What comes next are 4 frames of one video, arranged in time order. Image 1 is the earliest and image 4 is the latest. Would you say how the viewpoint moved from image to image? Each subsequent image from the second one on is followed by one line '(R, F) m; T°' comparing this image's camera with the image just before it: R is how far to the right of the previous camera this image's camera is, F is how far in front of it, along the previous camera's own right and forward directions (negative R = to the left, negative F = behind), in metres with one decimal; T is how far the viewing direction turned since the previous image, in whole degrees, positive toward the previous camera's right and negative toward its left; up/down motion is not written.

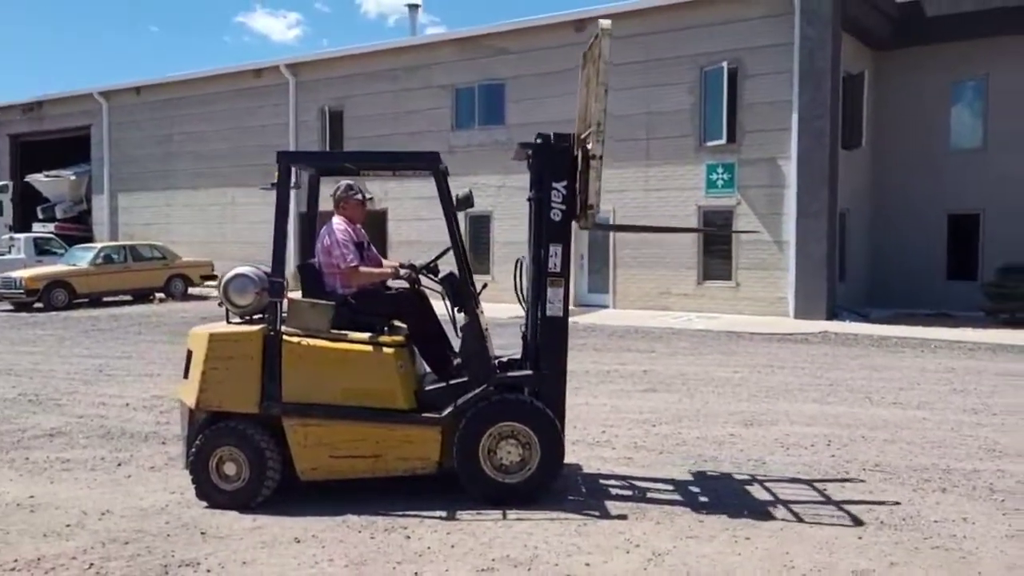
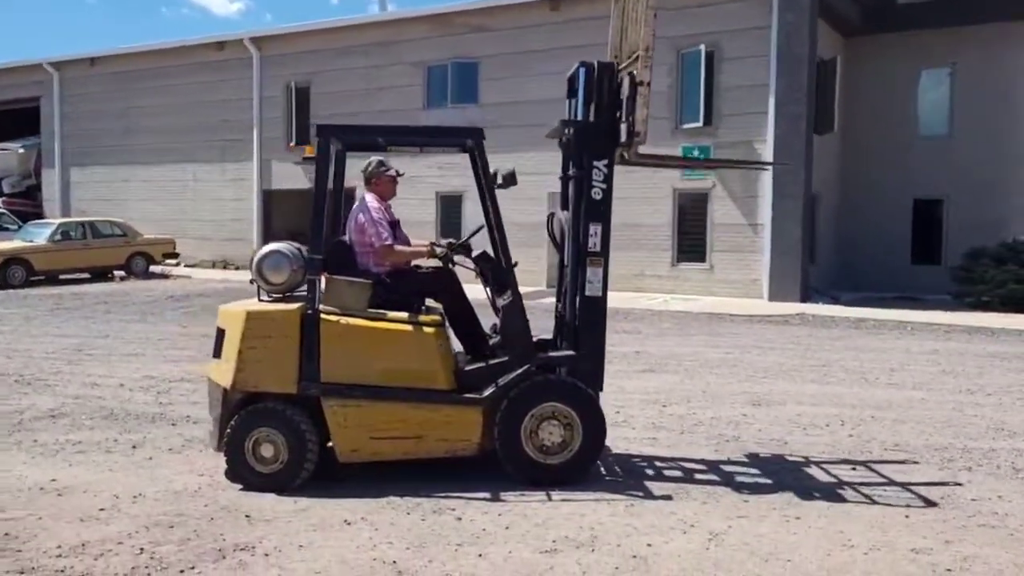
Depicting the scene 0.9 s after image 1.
(-0.7, +0.1) m; +3°
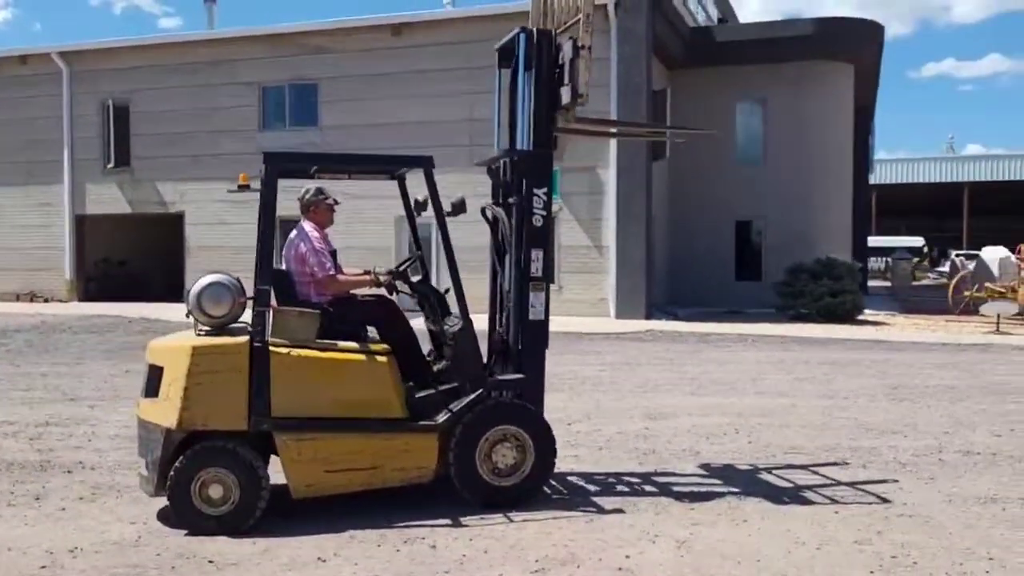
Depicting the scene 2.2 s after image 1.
(-1.1, 0.0) m; +12°
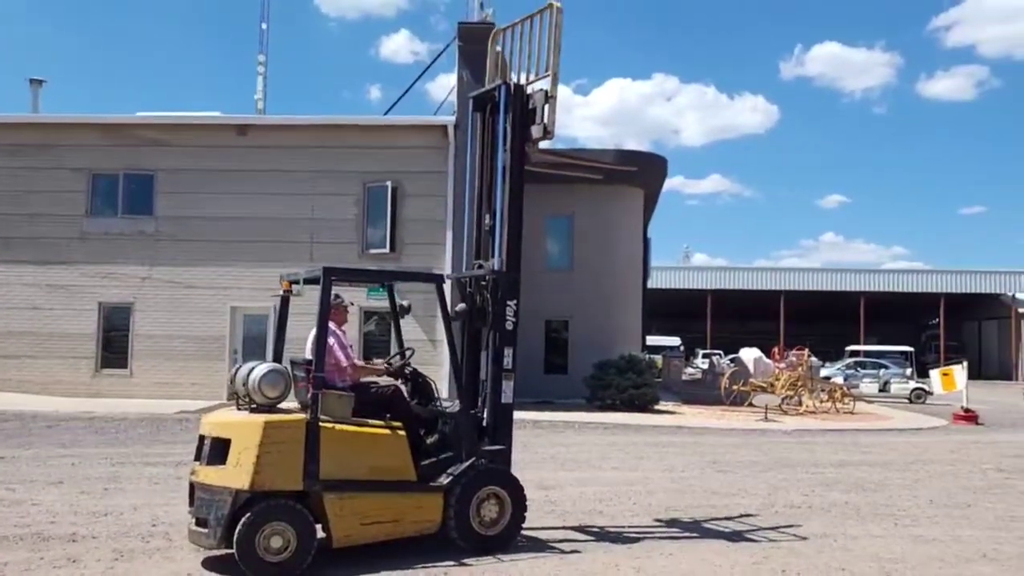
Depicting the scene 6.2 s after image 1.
(-2.3, -1.8) m; +15°
